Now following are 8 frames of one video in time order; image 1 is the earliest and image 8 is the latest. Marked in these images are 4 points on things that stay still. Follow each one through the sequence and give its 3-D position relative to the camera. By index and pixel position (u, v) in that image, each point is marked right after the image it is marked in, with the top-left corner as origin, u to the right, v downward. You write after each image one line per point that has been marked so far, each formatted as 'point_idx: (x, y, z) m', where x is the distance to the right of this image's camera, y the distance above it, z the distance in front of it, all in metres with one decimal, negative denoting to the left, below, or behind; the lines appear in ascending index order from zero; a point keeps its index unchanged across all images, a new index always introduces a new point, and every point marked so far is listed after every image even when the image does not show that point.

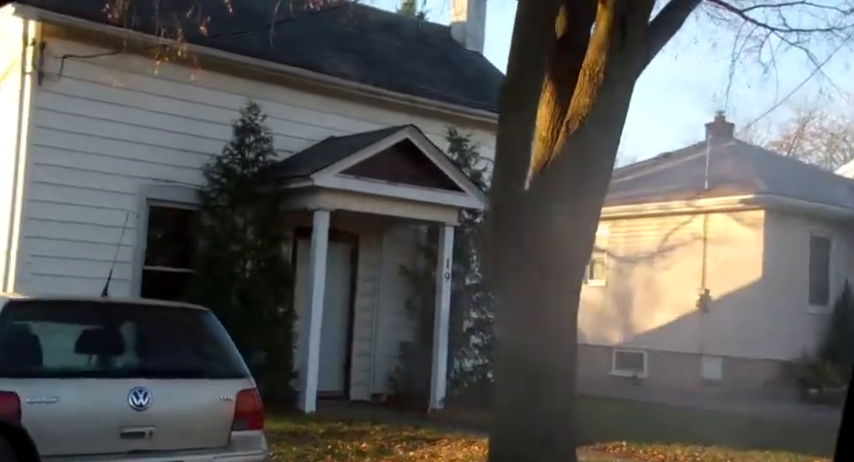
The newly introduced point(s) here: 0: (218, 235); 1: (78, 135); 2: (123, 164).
0: (-2.3, 0.0, +11.2) m
1: (-3.7, +1.1, +10.8) m
2: (-3.4, +0.8, +11.1) m
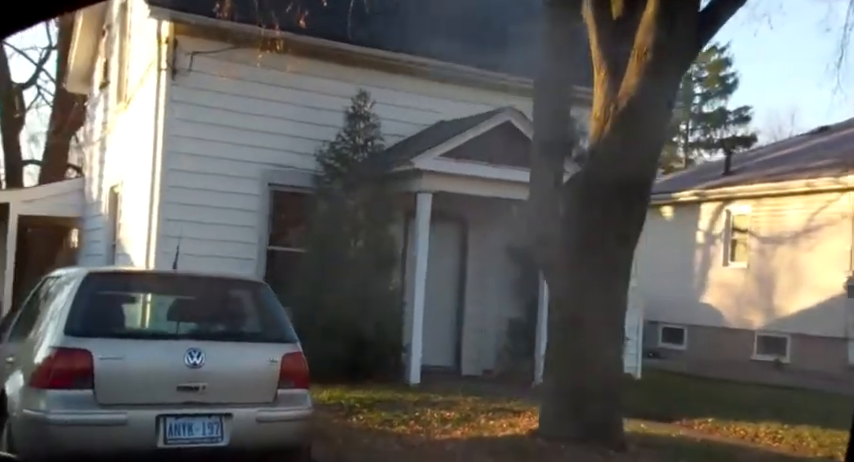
0: (-1.2, +0.2, +12.3) m
1: (-2.7, +1.3, +12.1) m
2: (-2.2, +1.0, +12.4) m
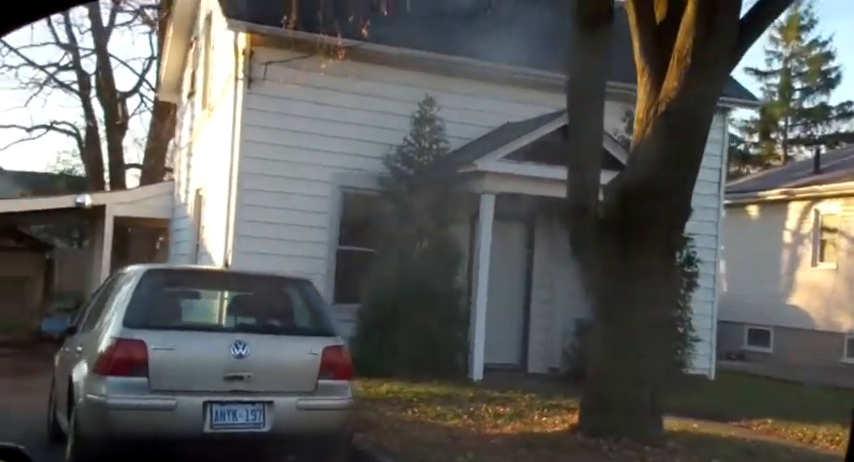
0: (-0.4, +0.2, +12.7) m
1: (-1.9, +1.3, +12.8) m
2: (-1.4, +1.0, +13.0) m
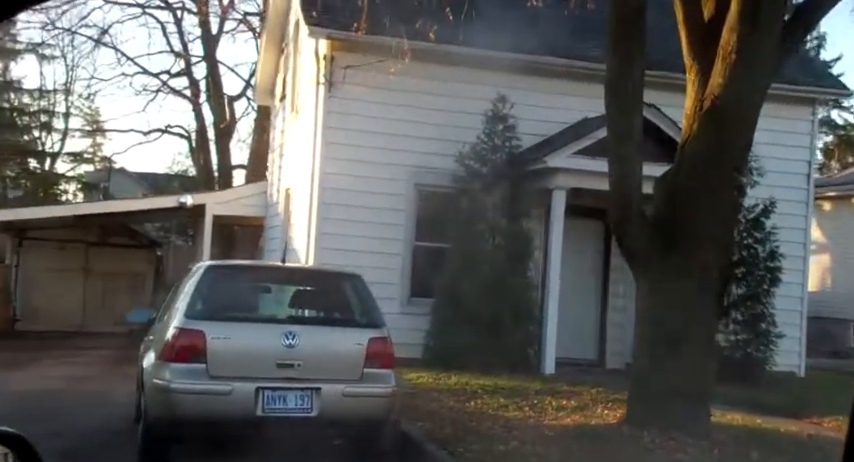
0: (+0.6, +0.2, +13.1) m
1: (-0.9, +1.3, +13.4) m
2: (-0.4, +1.0, +13.5) m
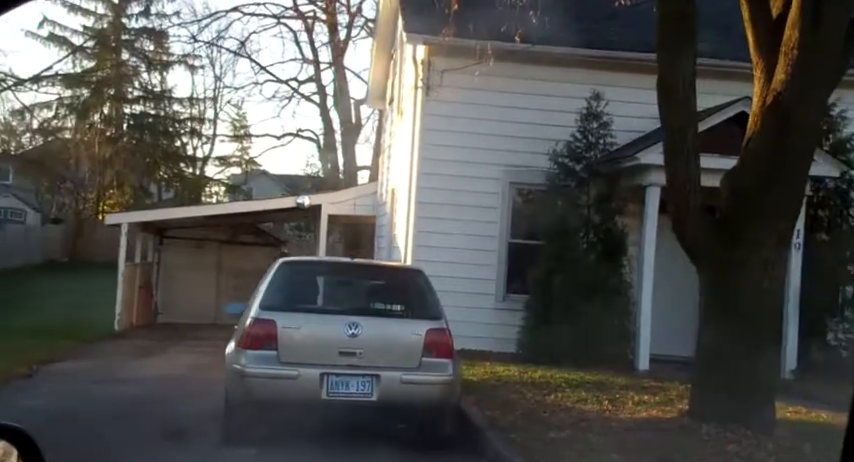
0: (+1.8, +0.2, +13.4) m
1: (+0.4, +1.3, +13.8) m
2: (+0.9, +1.0, +13.9) m
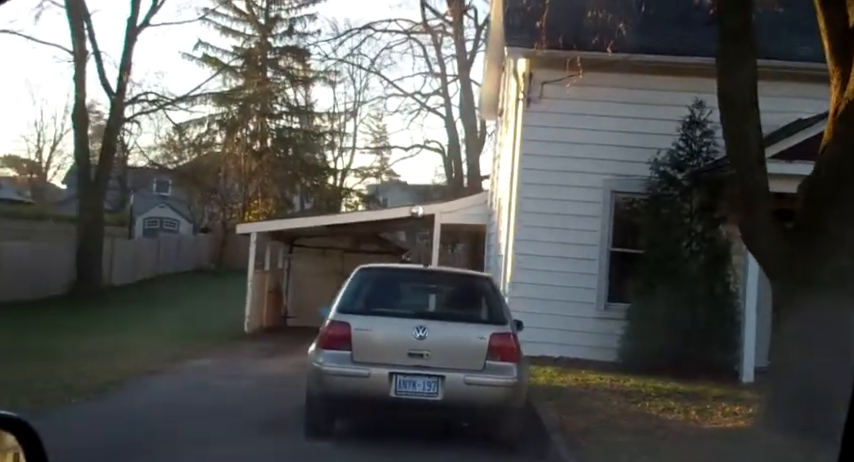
0: (+3.1, +0.1, +13.4) m
1: (+1.8, +1.2, +14.1) m
2: (+2.3, +0.9, +14.1) m
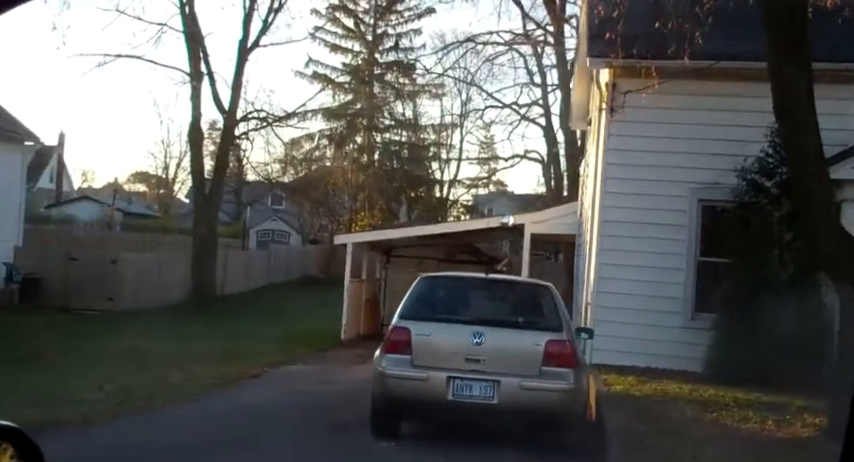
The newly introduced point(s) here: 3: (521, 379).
0: (+4.2, 0.0, +13.2) m
1: (+2.9, +1.1, +14.1) m
2: (+3.4, +0.8, +14.0) m
3: (+0.9, -1.4, +9.3) m
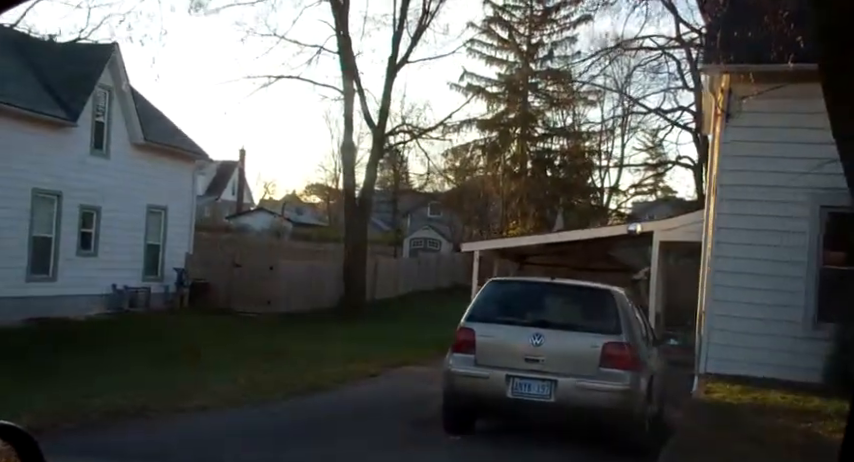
0: (+5.4, -0.1, +12.8) m
1: (+4.4, +1.0, +13.9) m
2: (+4.9, +0.7, +13.7) m
3: (+1.4, -1.4, +9.5) m
